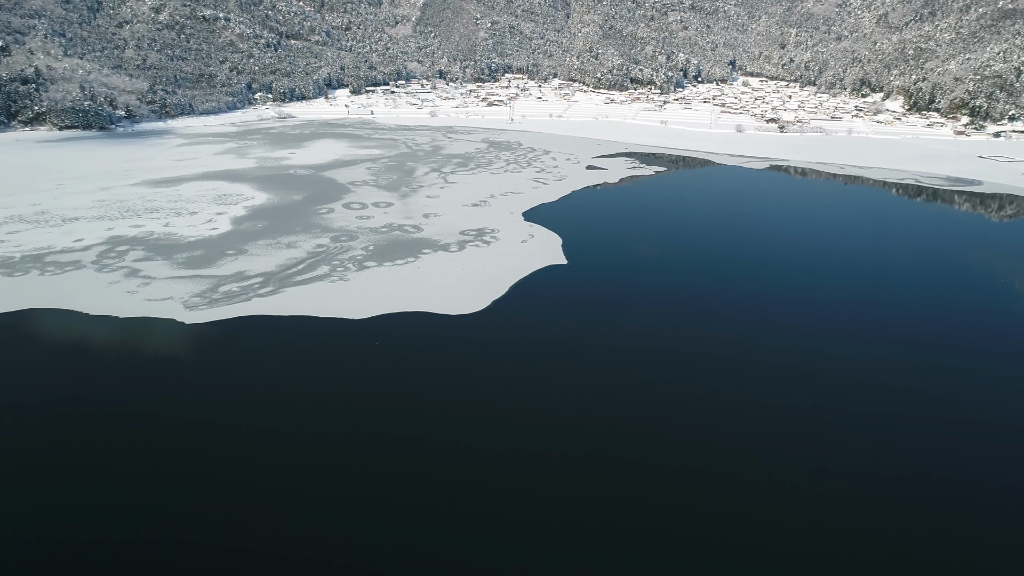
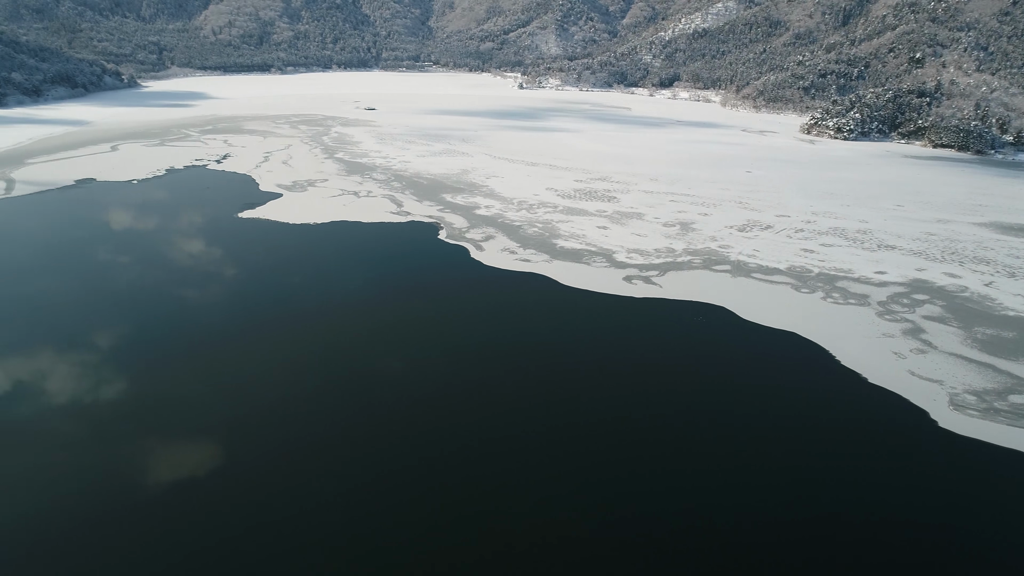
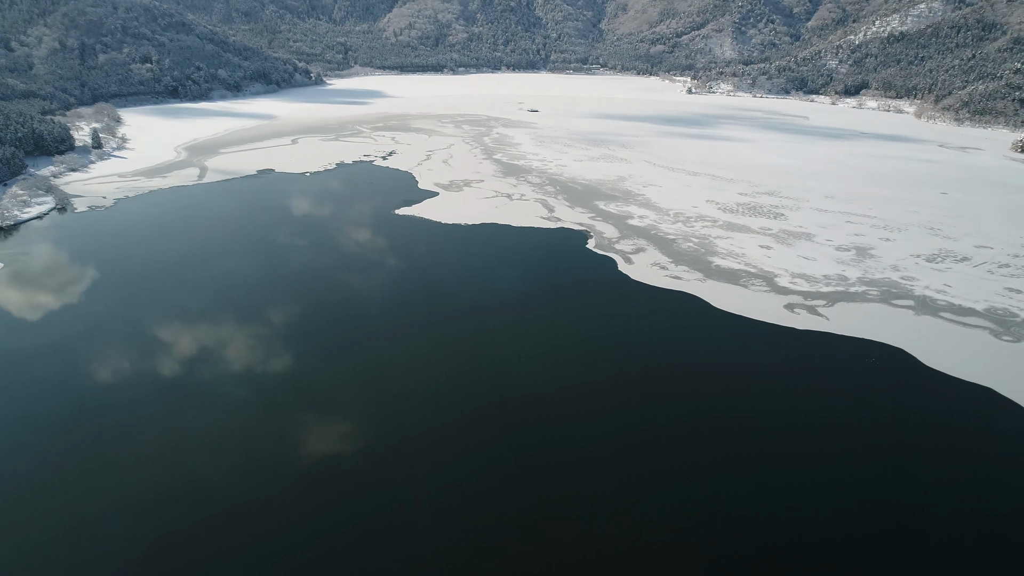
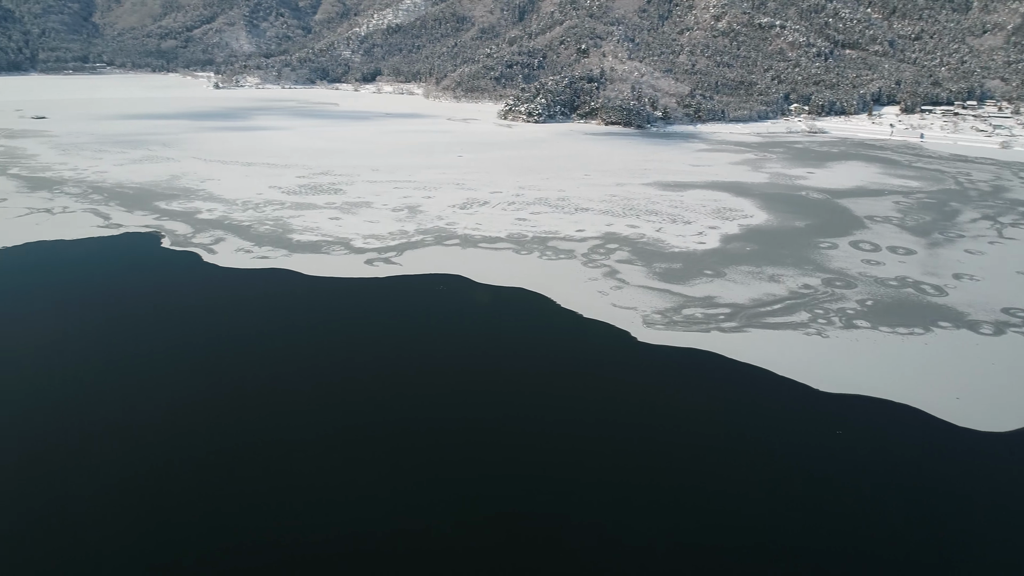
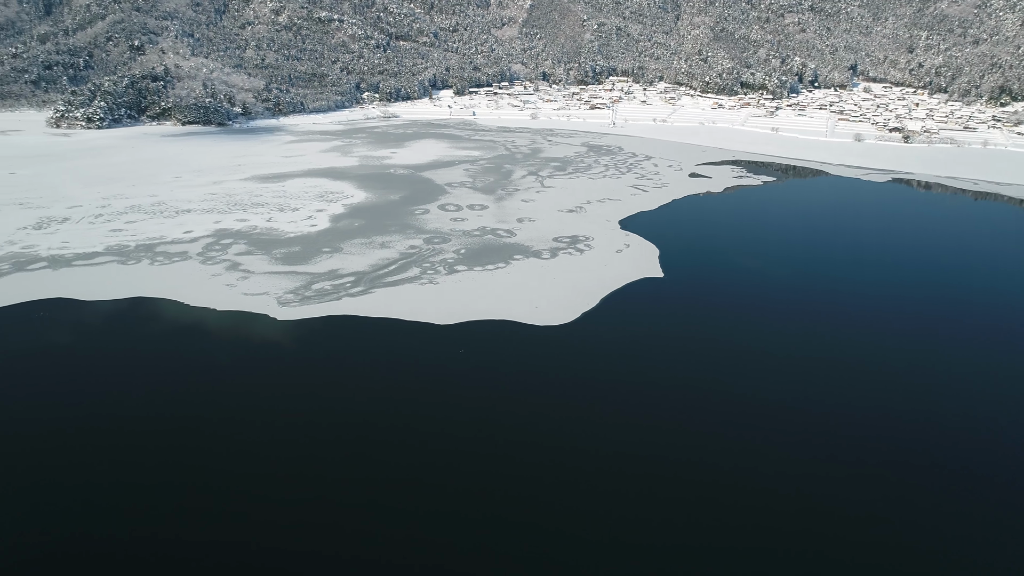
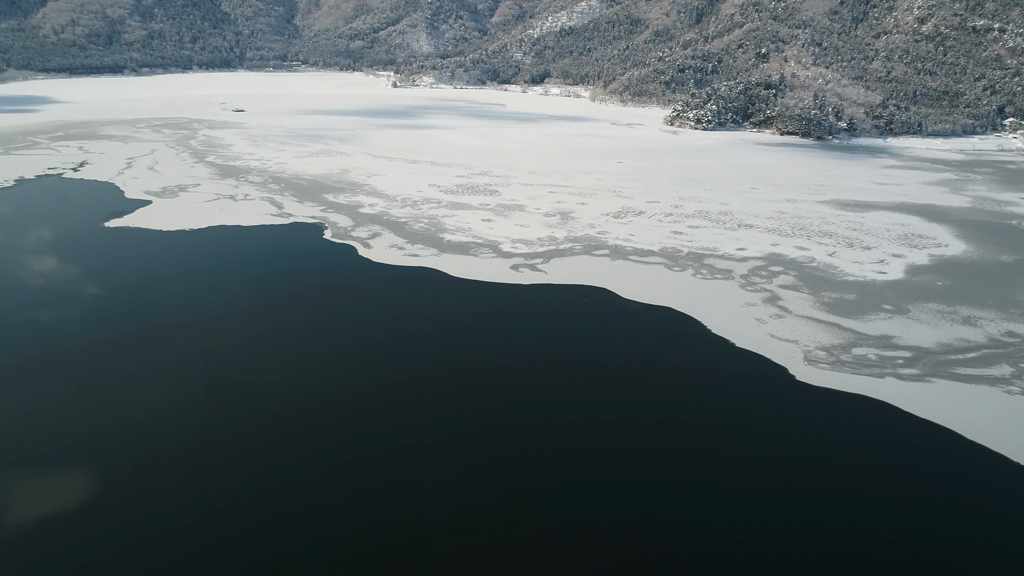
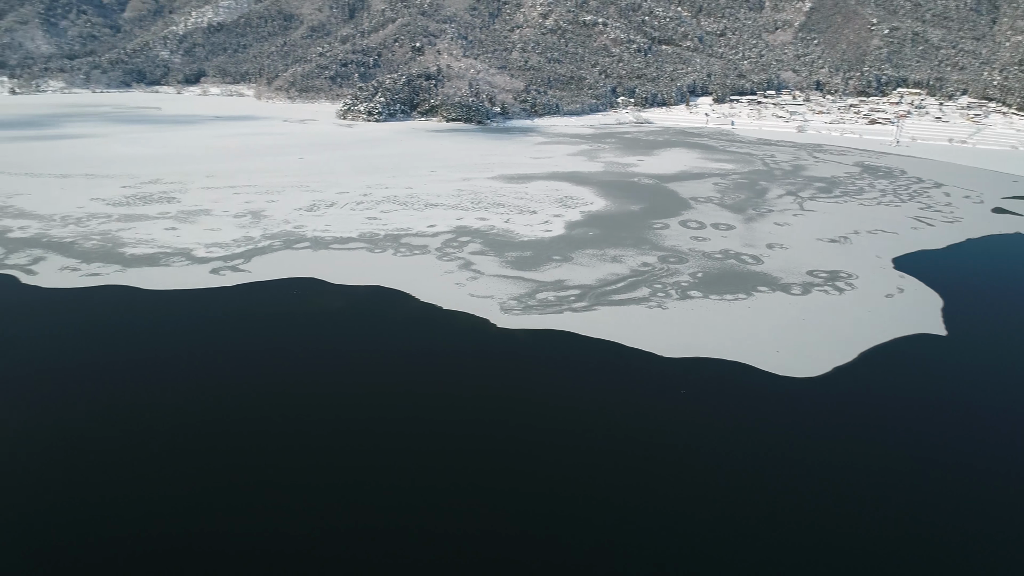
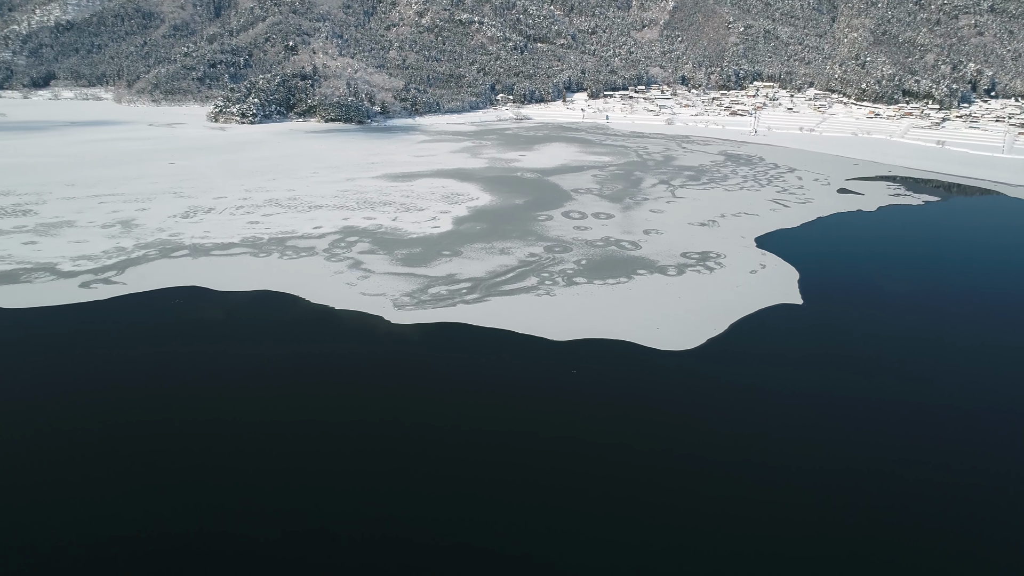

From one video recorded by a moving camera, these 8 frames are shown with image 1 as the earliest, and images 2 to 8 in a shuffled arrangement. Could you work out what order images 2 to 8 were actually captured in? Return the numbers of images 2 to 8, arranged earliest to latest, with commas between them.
5, 8, 7, 4, 6, 2, 3
